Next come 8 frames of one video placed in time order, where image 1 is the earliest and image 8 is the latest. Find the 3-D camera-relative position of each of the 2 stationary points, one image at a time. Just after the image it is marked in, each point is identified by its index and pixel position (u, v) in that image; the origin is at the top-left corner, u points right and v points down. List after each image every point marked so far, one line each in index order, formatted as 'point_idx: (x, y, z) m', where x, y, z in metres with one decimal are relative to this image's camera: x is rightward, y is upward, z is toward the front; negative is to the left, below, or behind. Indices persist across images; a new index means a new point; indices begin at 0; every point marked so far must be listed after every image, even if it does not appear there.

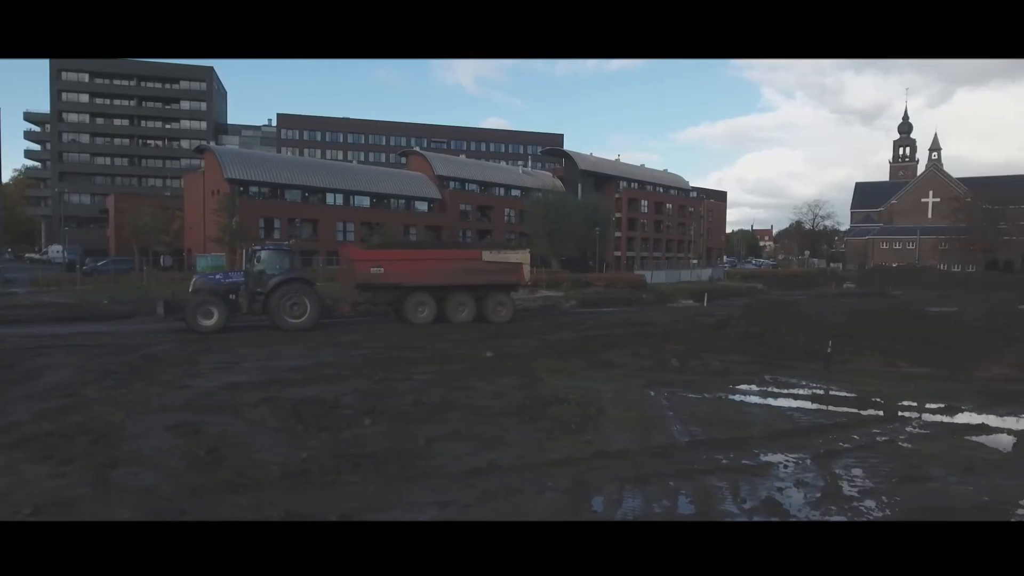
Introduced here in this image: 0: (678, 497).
0: (+1.6, -2.1, +6.5) m
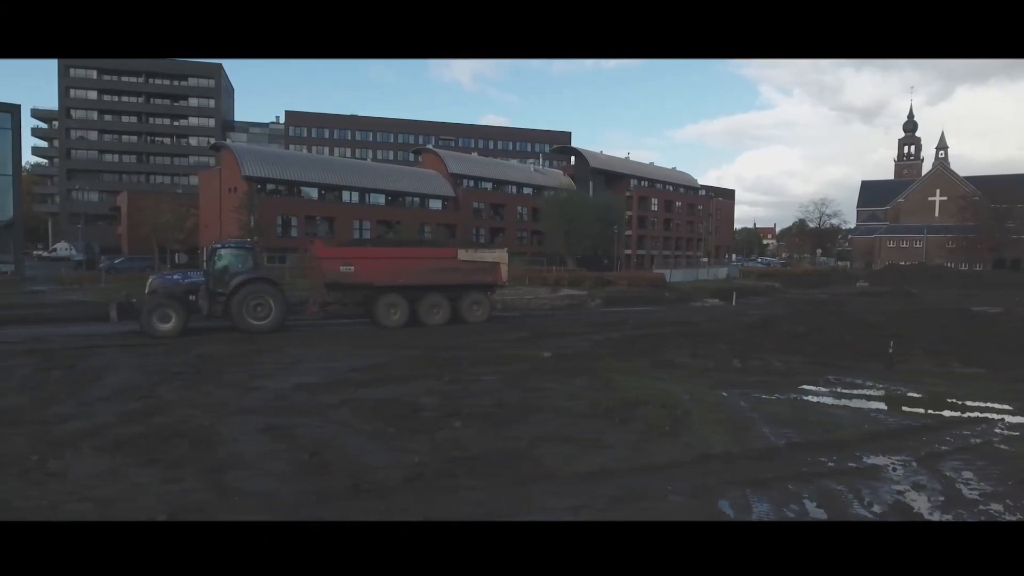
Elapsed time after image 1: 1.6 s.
0: (+2.9, -2.1, +6.4) m
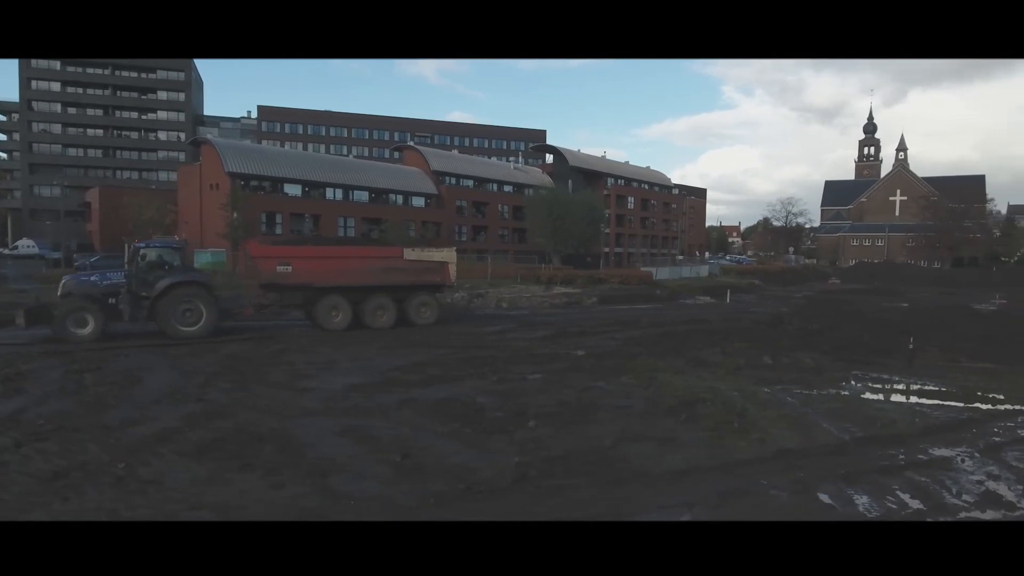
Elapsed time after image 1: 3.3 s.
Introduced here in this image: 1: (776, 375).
0: (+4.0, -2.1, +6.7) m
1: (+5.0, -1.6, +12.3) m
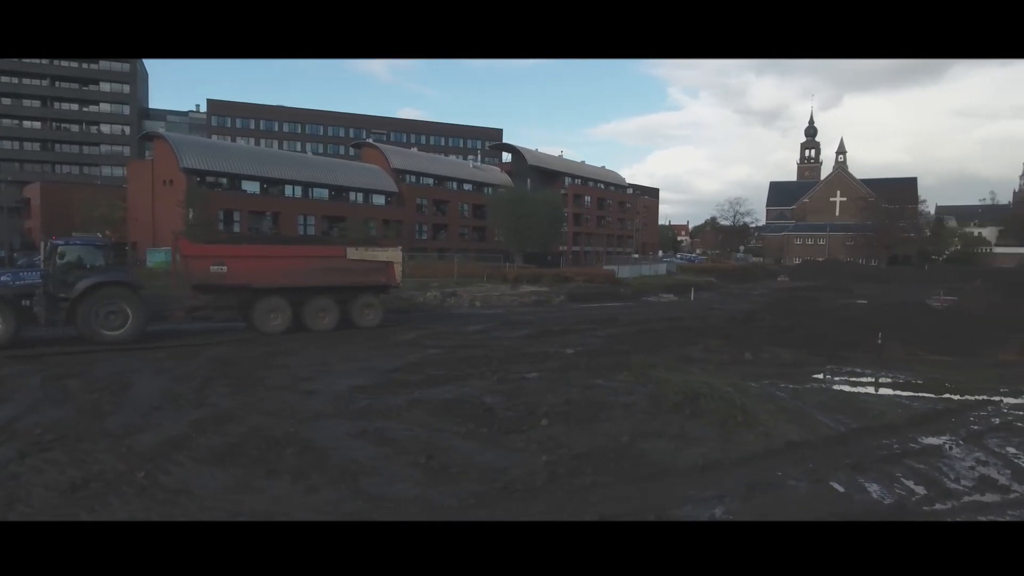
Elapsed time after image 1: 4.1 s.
0: (+4.3, -2.1, +7.2) m
1: (+4.9, -1.6, +12.9) m
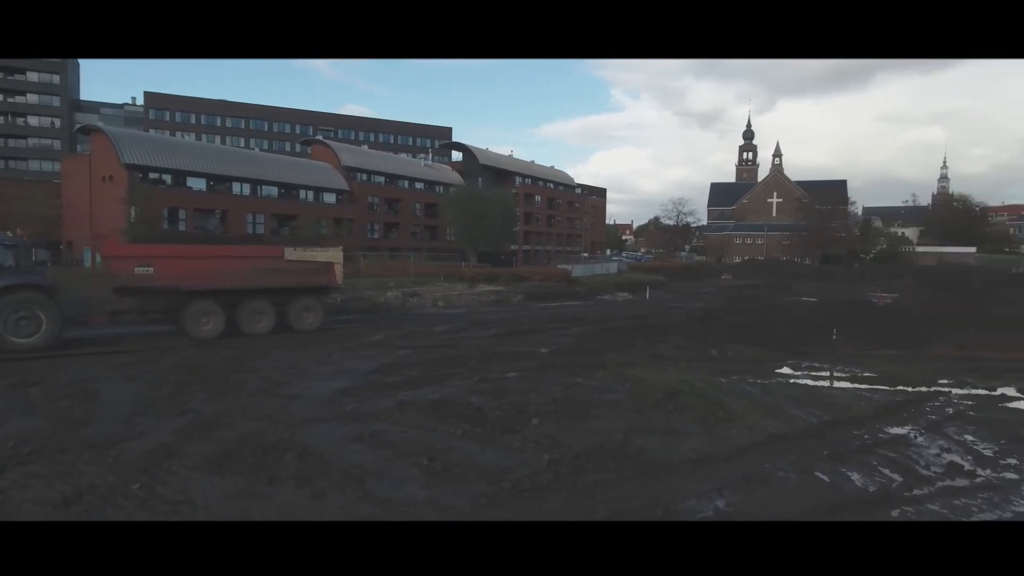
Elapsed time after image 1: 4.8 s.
0: (+4.3, -2.1, +7.6) m
1: (+4.4, -1.6, +13.4) m
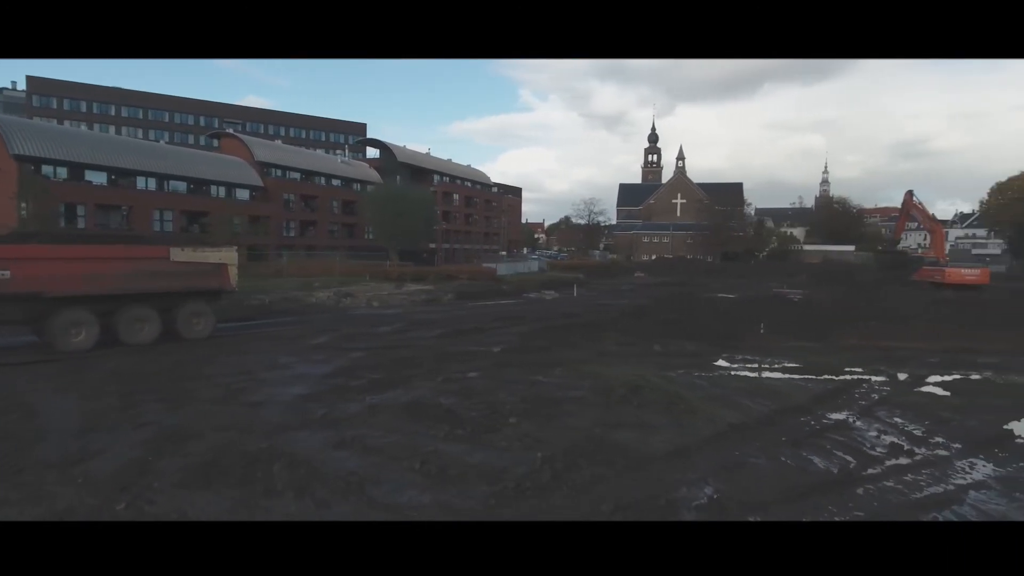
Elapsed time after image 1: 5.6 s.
0: (+4.2, -2.1, +8.4) m
1: (+3.5, -1.6, +14.1) m
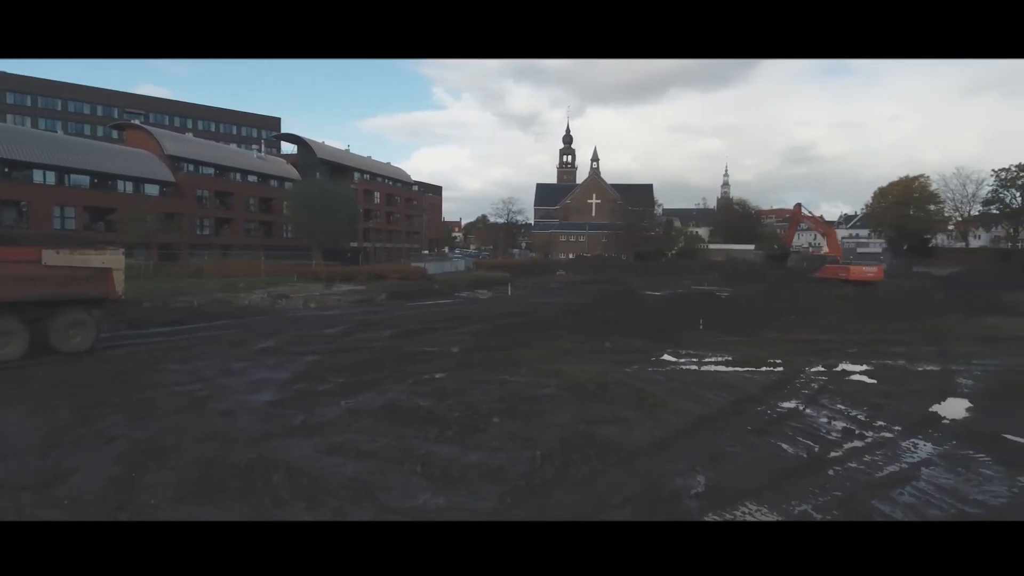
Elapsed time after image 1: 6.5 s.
0: (+4.0, -2.1, +9.1) m
1: (+2.5, -1.6, +14.6) m
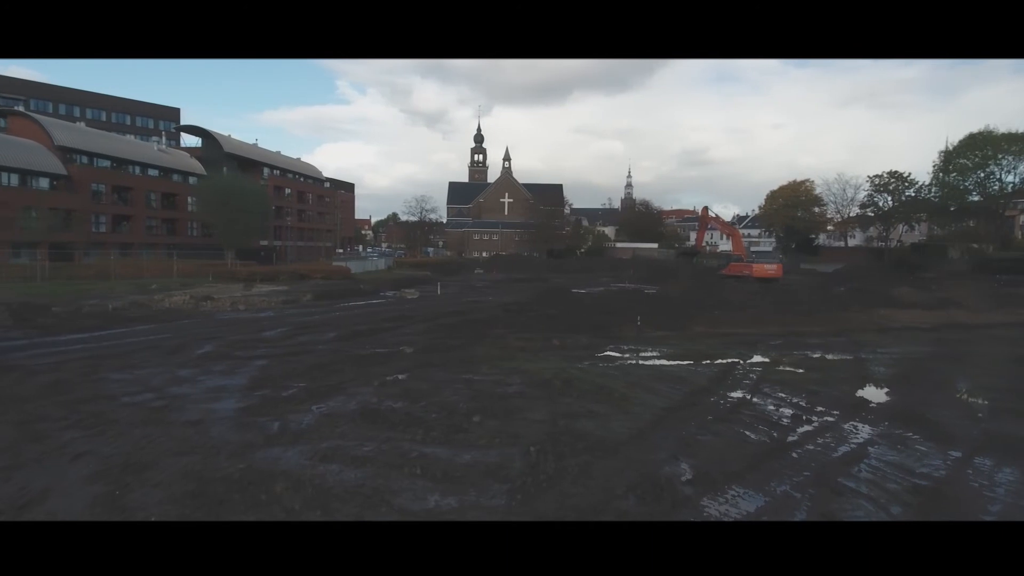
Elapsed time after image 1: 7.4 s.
0: (+3.7, -2.1, +9.9) m
1: (+1.4, -1.5, +15.1) m
